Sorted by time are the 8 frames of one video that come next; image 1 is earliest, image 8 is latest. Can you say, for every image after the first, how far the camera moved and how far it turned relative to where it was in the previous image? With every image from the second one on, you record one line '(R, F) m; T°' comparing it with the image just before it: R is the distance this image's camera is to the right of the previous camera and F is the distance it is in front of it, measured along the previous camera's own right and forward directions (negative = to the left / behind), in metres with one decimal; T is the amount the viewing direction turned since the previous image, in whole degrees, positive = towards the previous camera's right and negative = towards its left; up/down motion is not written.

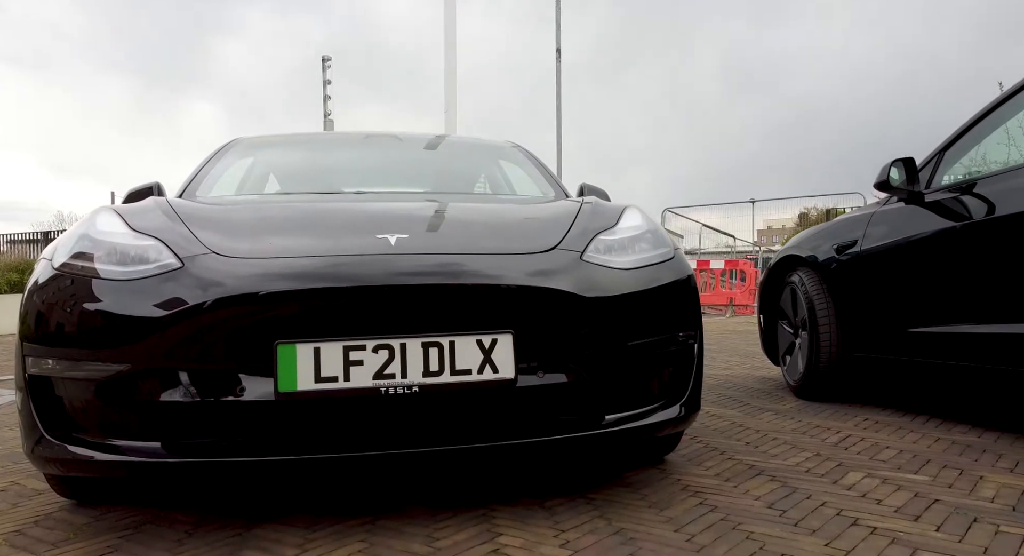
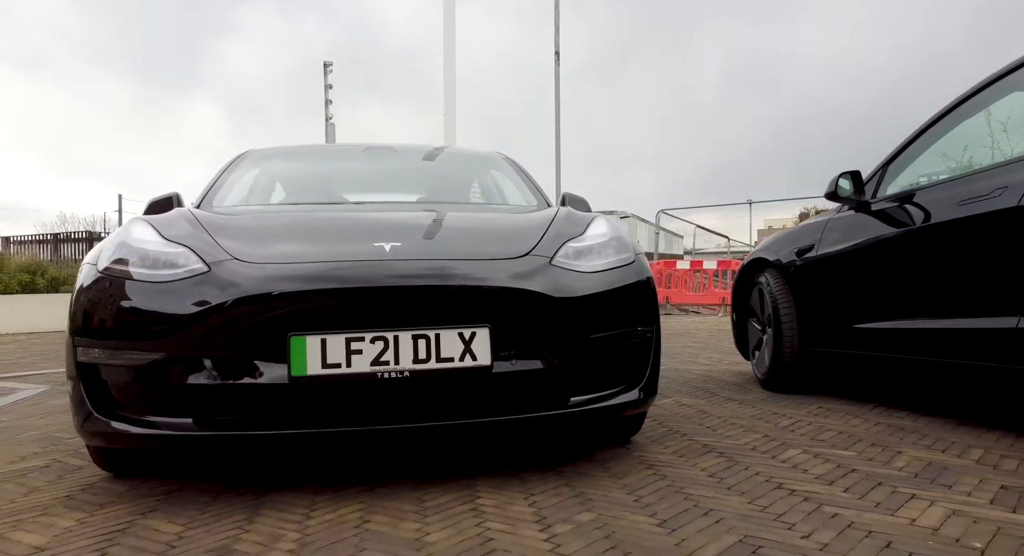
(+0.1, -0.3) m; 0°
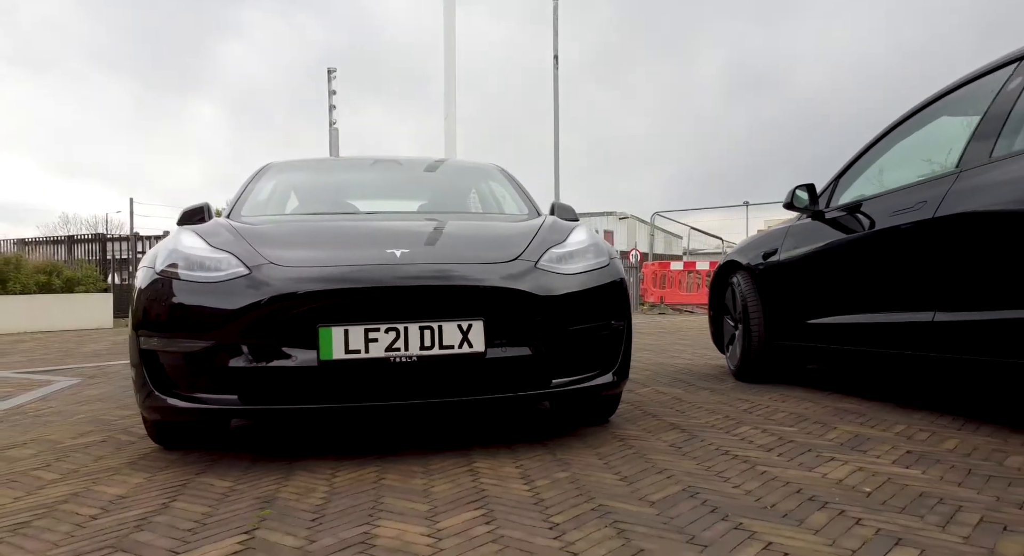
(0.0, -0.4) m; 0°
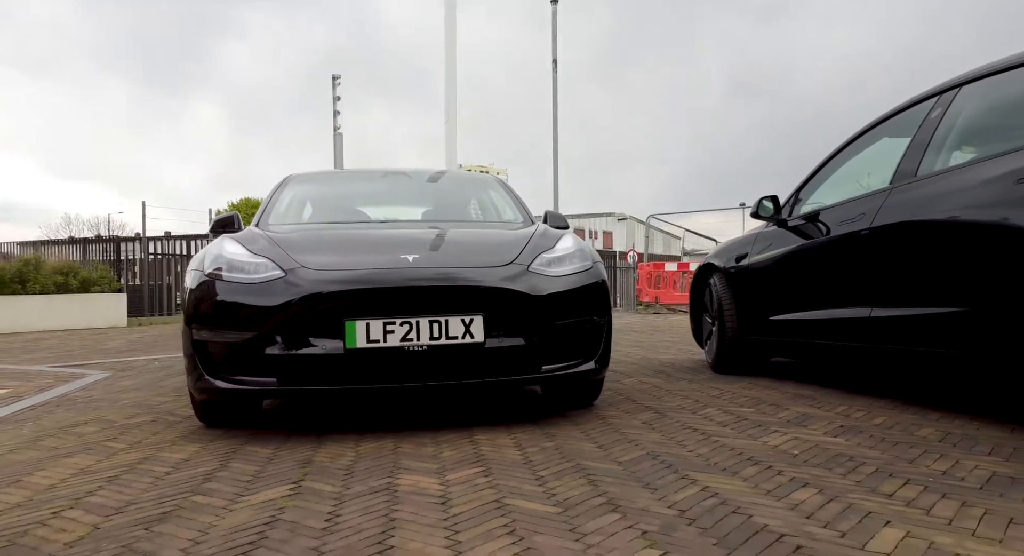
(0.0, -0.5) m; 0°
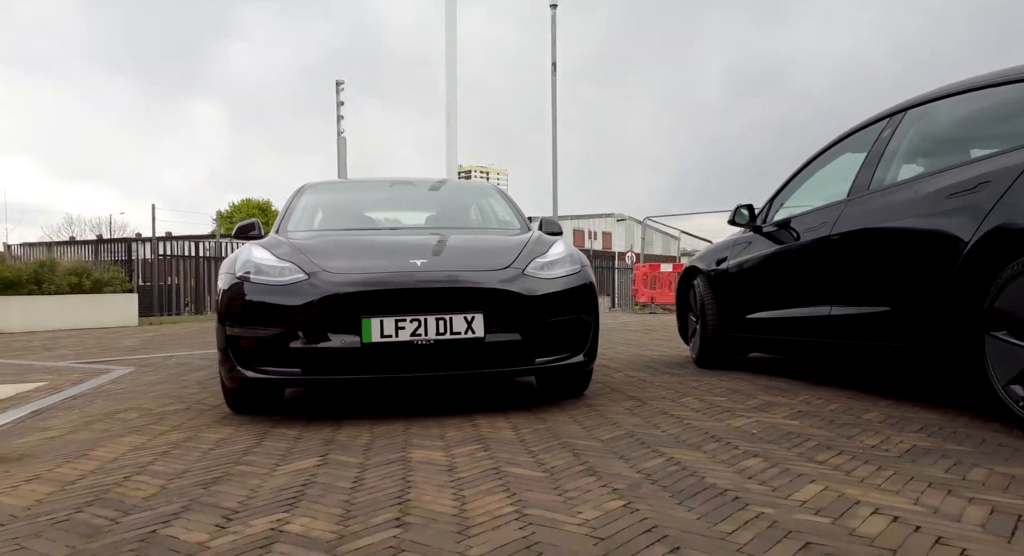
(0.0, -0.4) m; 0°
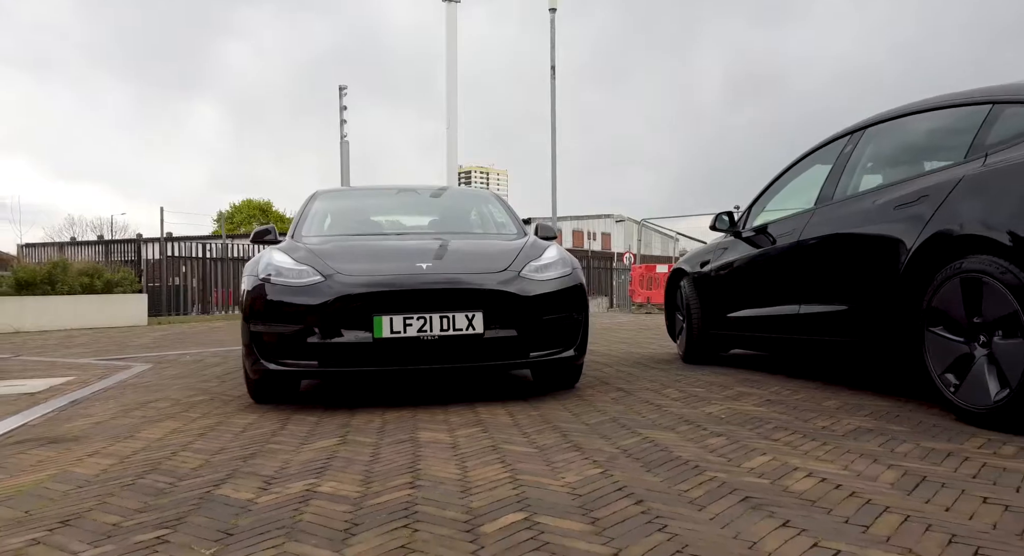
(0.0, -0.4) m; 0°
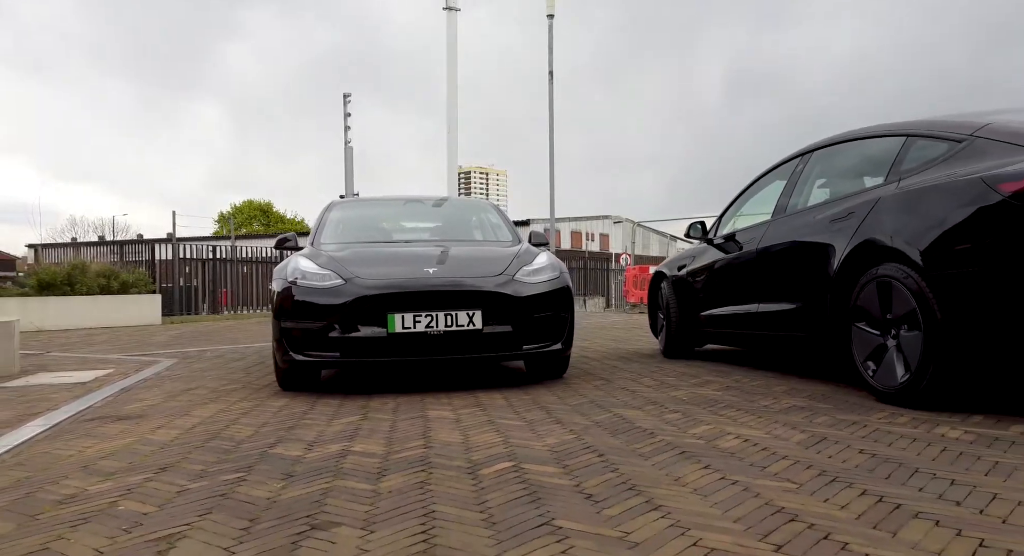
(0.0, -0.6) m; 0°
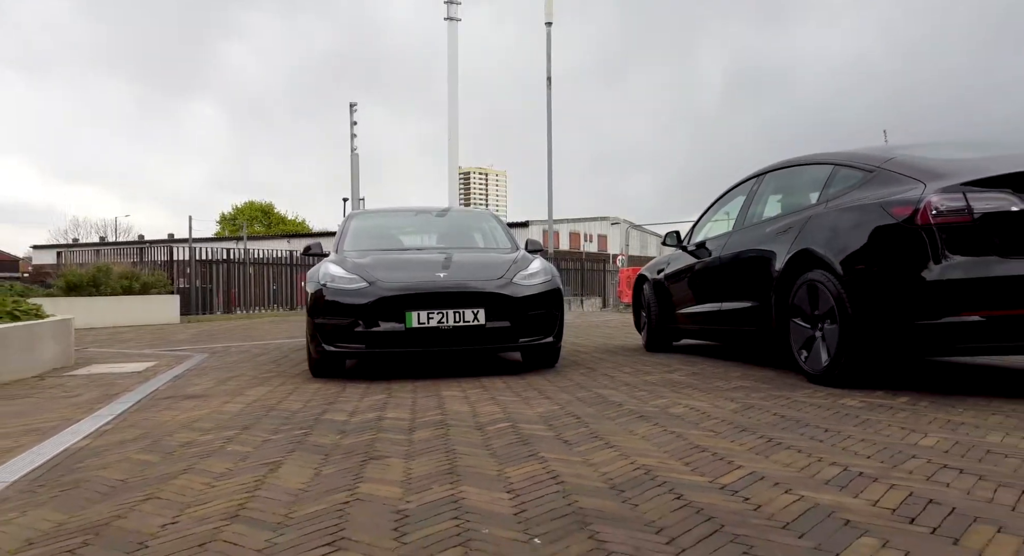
(0.0, -0.8) m; 0°
